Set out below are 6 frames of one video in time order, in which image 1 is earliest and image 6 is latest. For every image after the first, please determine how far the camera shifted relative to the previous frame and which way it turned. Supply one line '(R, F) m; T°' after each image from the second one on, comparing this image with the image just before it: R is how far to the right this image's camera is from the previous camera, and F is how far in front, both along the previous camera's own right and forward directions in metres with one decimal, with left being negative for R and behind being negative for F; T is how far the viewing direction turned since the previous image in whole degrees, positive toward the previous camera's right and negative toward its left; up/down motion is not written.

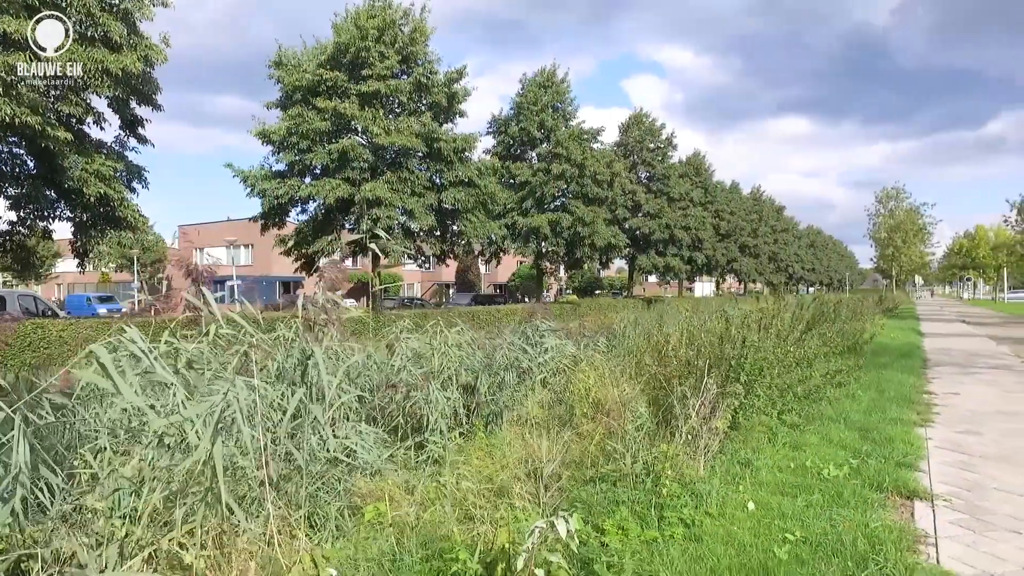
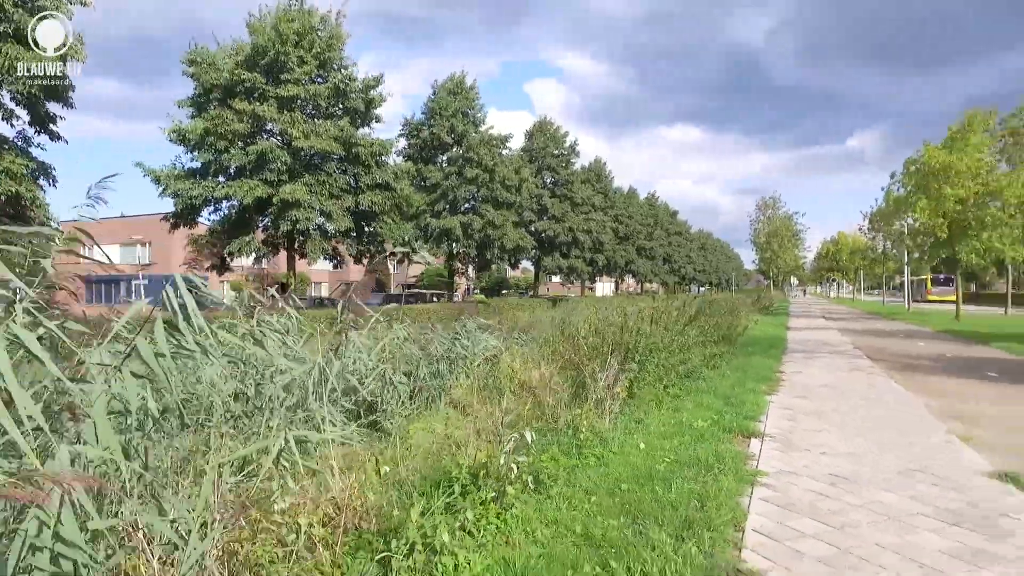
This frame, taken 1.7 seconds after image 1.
(-0.5, -1.6) m; +8°
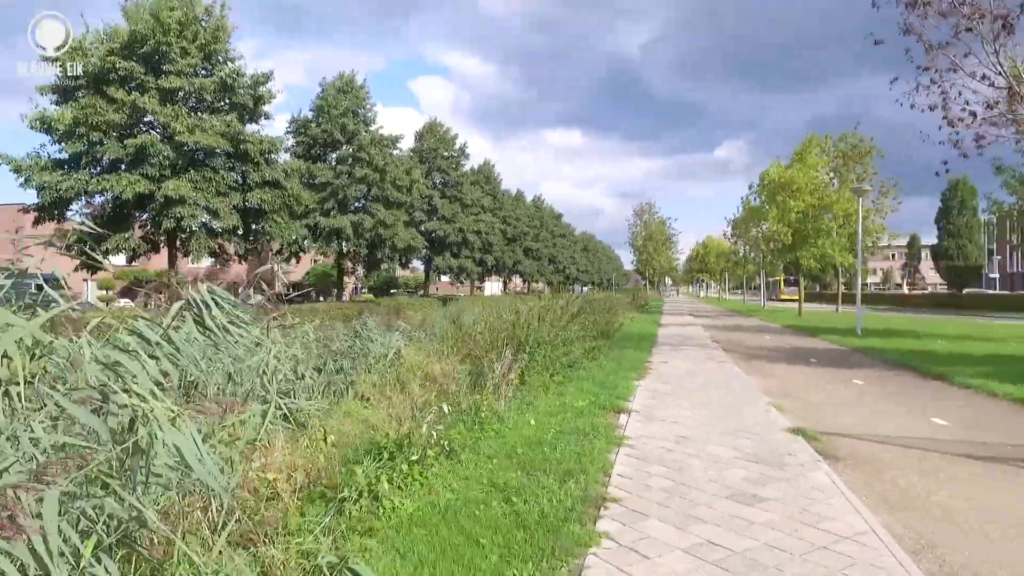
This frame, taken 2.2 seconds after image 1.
(-0.3, -1.1) m; +10°
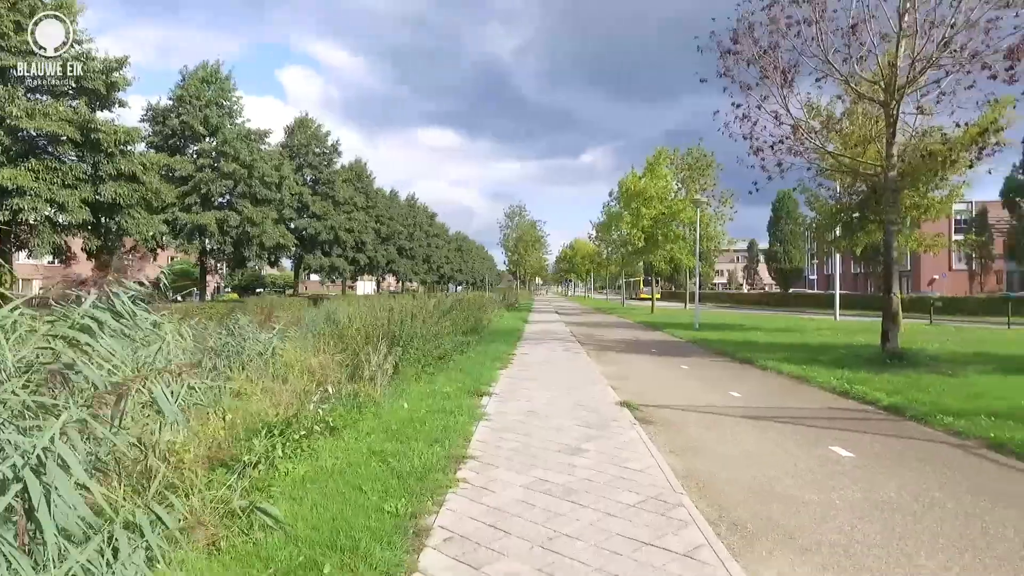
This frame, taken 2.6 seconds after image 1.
(0.0, -1.1) m; +11°
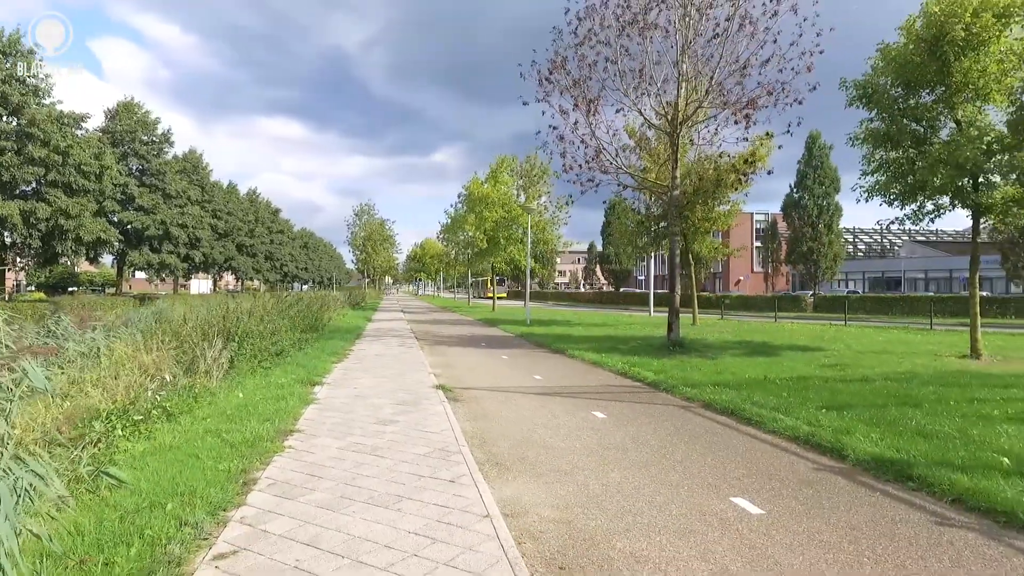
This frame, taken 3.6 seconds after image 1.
(+0.3, -1.4) m; +13°
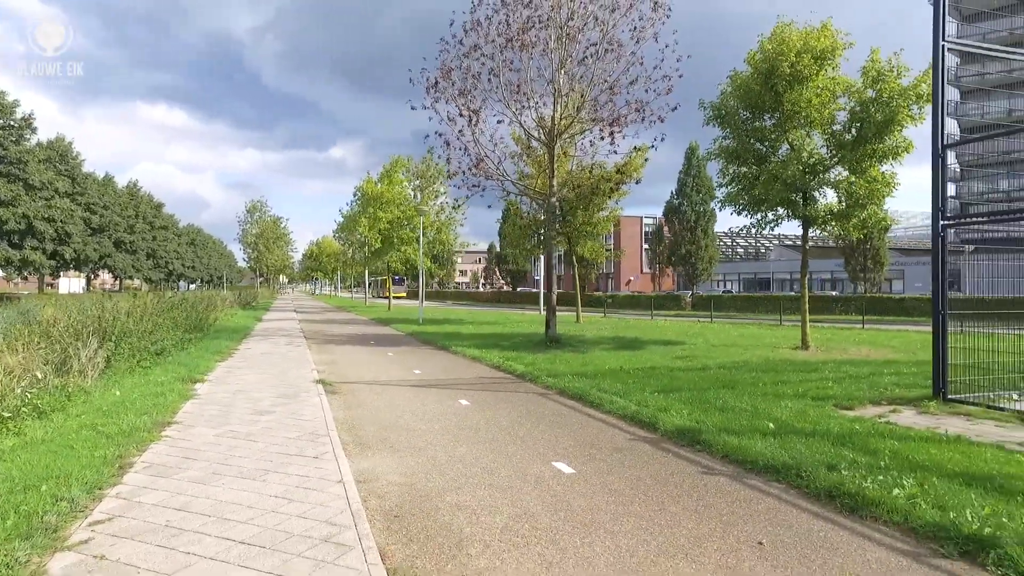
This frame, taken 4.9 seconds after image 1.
(+0.4, -0.9) m; +9°
